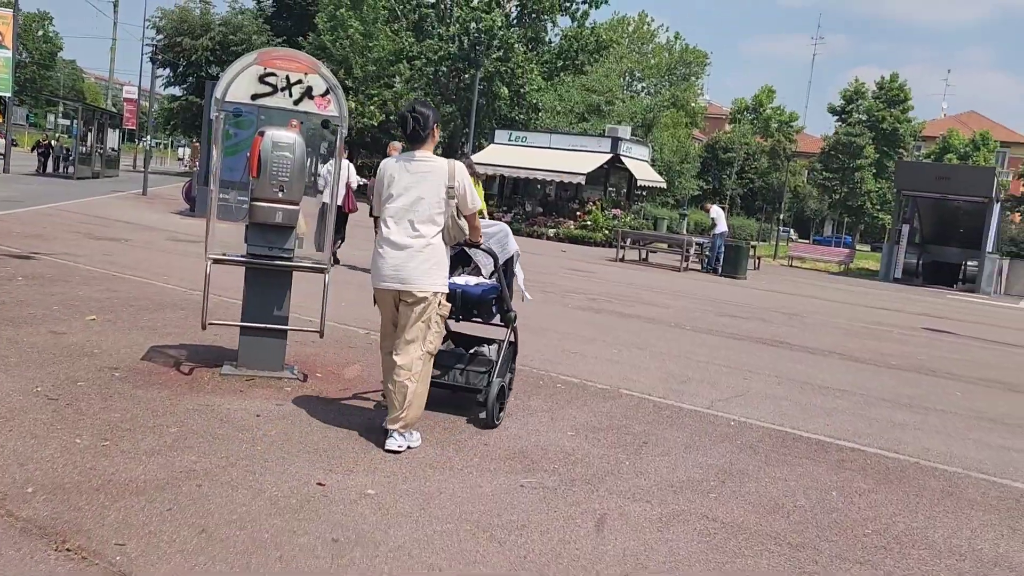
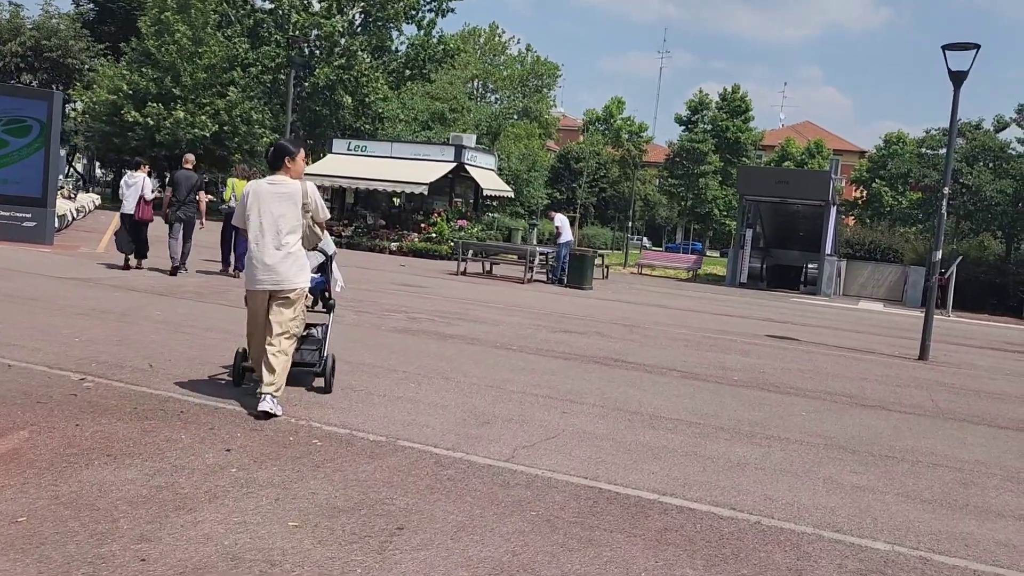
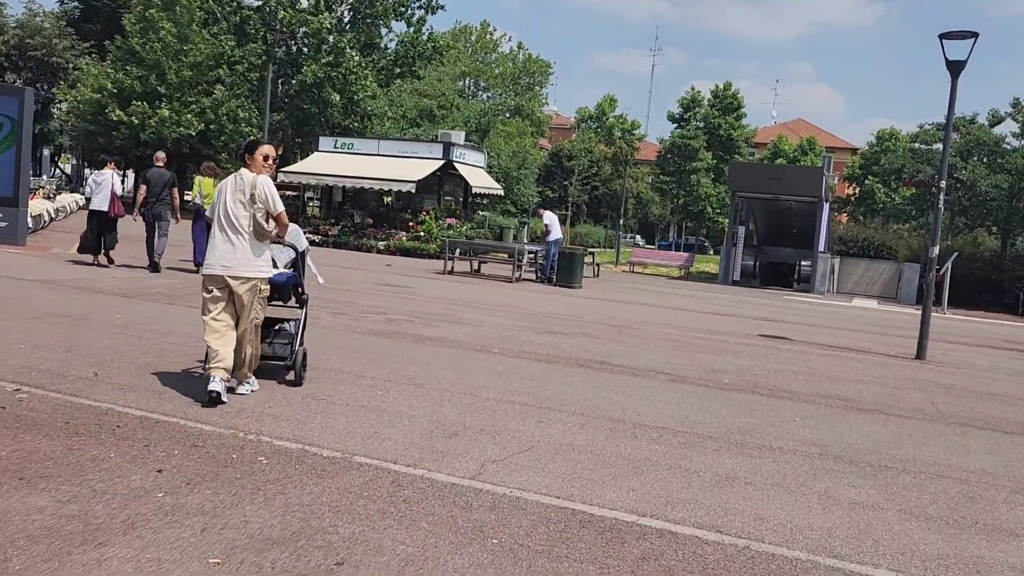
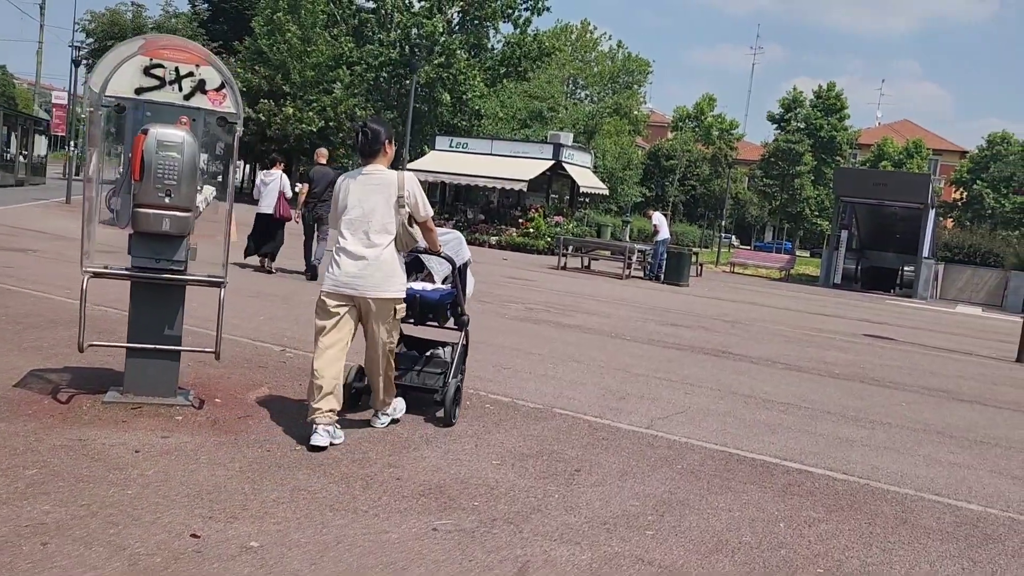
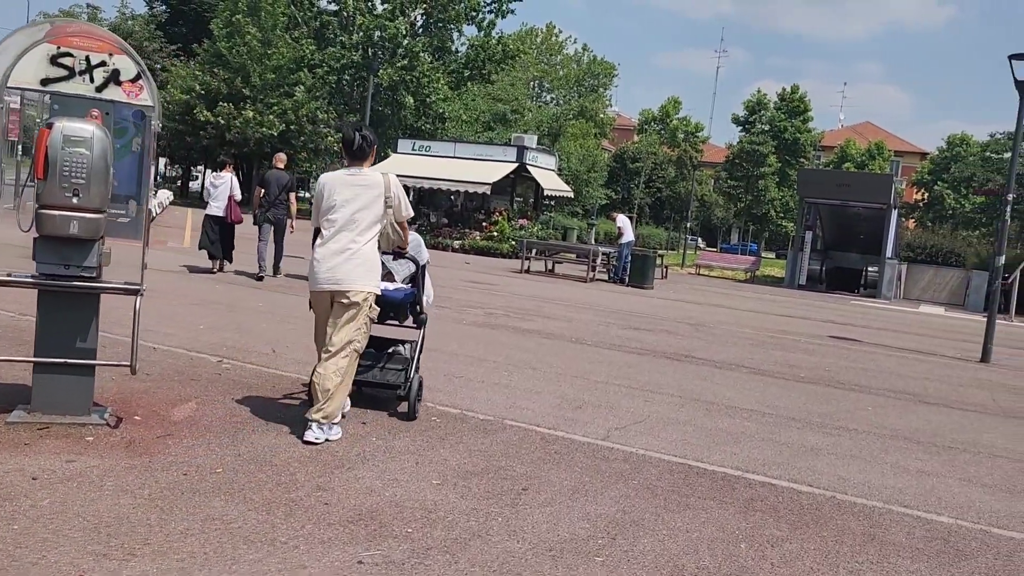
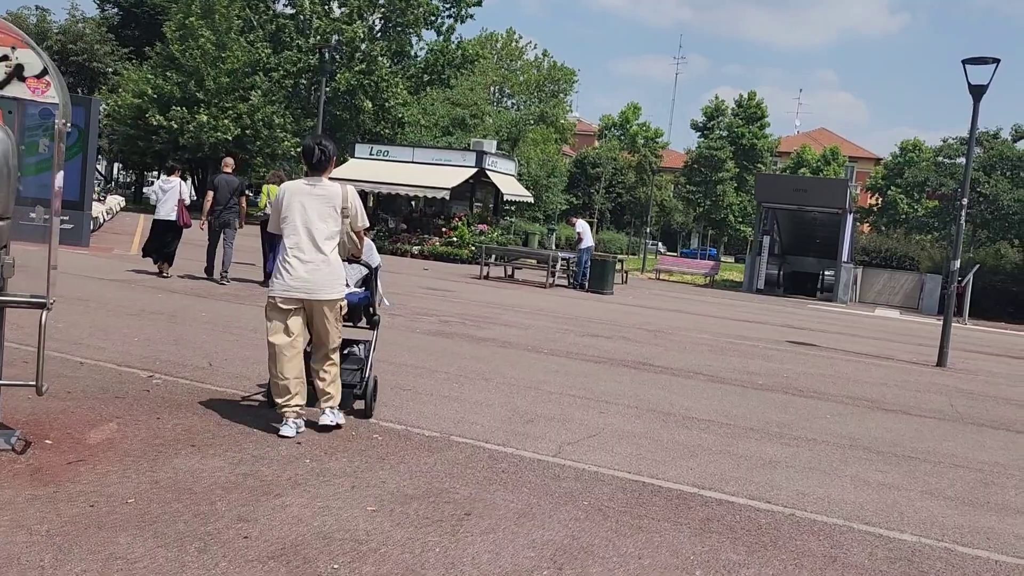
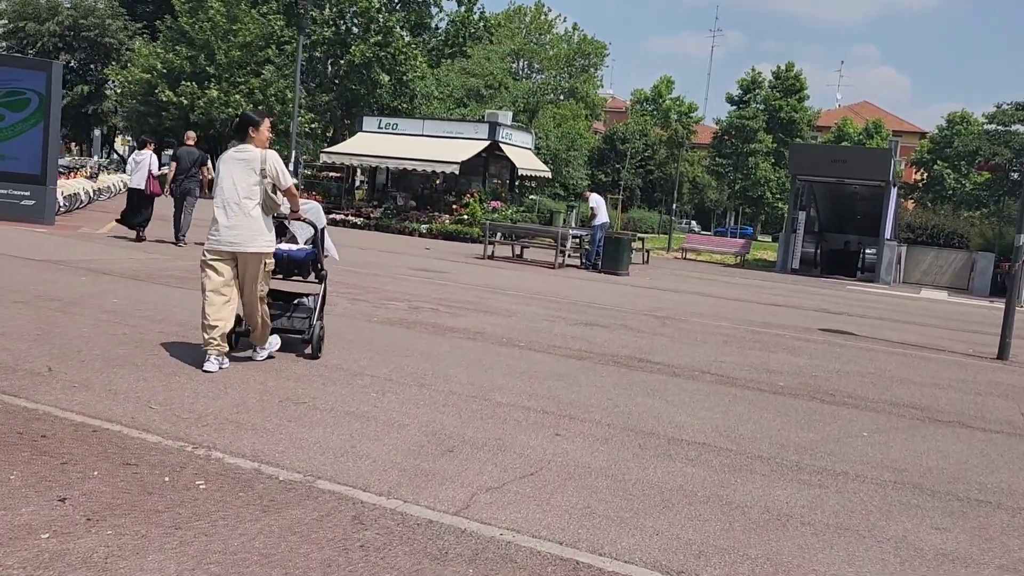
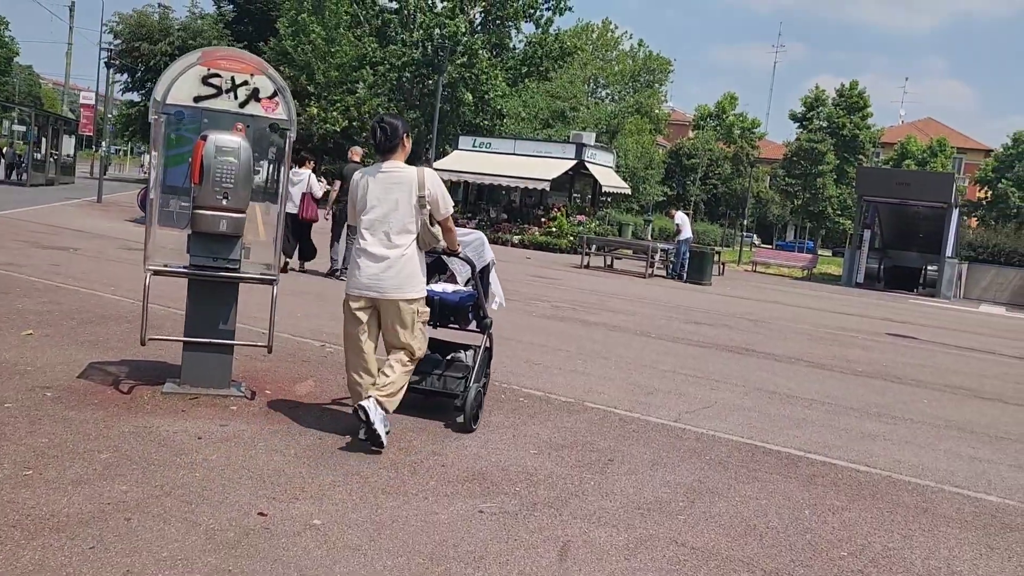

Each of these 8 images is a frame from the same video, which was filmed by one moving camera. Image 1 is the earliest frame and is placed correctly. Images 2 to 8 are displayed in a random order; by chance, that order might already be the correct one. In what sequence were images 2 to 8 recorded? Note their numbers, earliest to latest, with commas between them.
8, 4, 5, 6, 2, 3, 7
